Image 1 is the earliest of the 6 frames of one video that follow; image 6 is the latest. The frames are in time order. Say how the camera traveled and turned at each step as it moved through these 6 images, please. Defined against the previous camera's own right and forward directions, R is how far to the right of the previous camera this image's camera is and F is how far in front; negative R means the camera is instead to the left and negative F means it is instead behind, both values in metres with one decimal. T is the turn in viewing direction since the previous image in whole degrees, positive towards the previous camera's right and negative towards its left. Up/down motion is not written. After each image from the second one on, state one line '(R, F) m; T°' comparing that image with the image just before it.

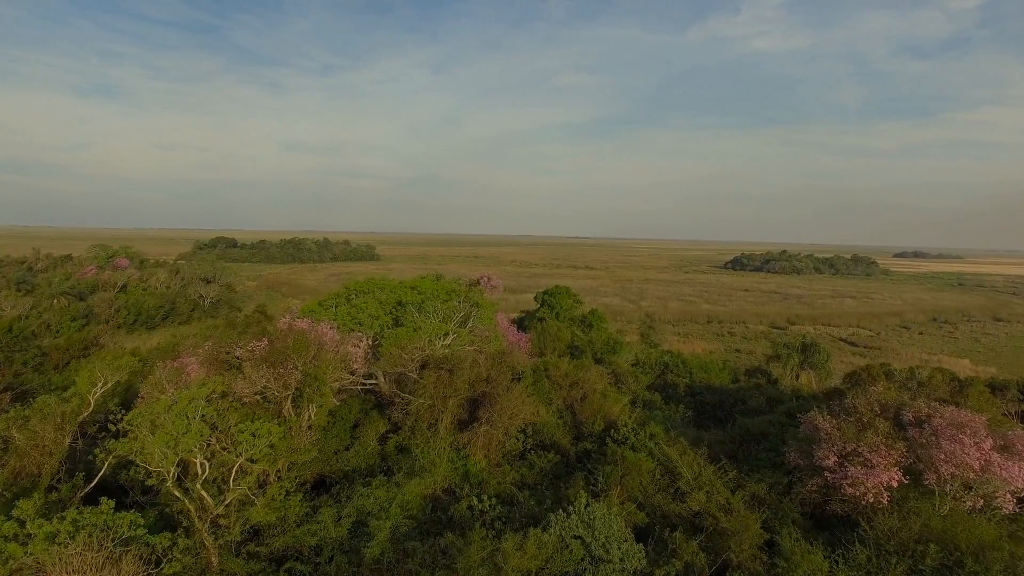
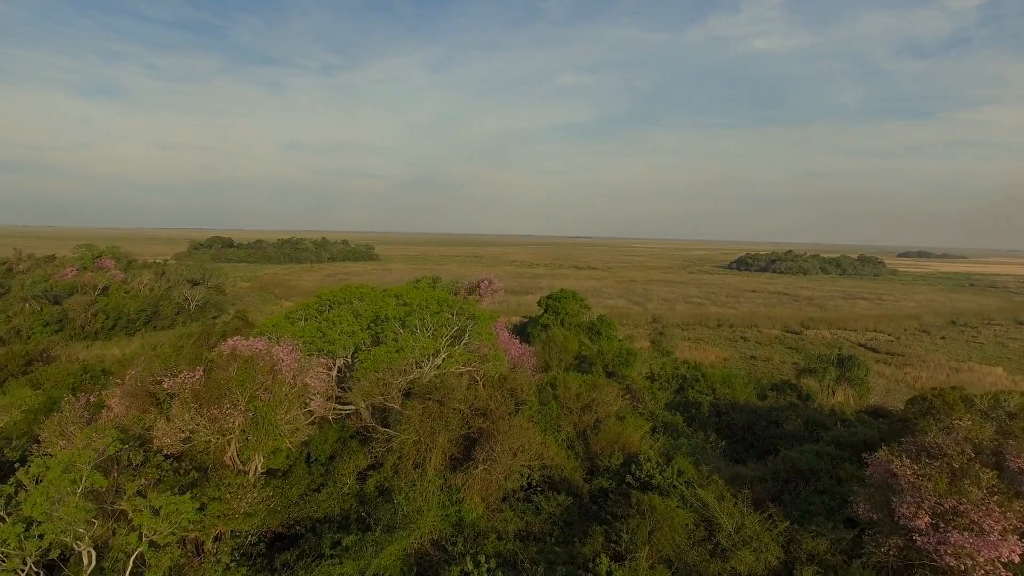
(-0.1, +2.1) m; 0°
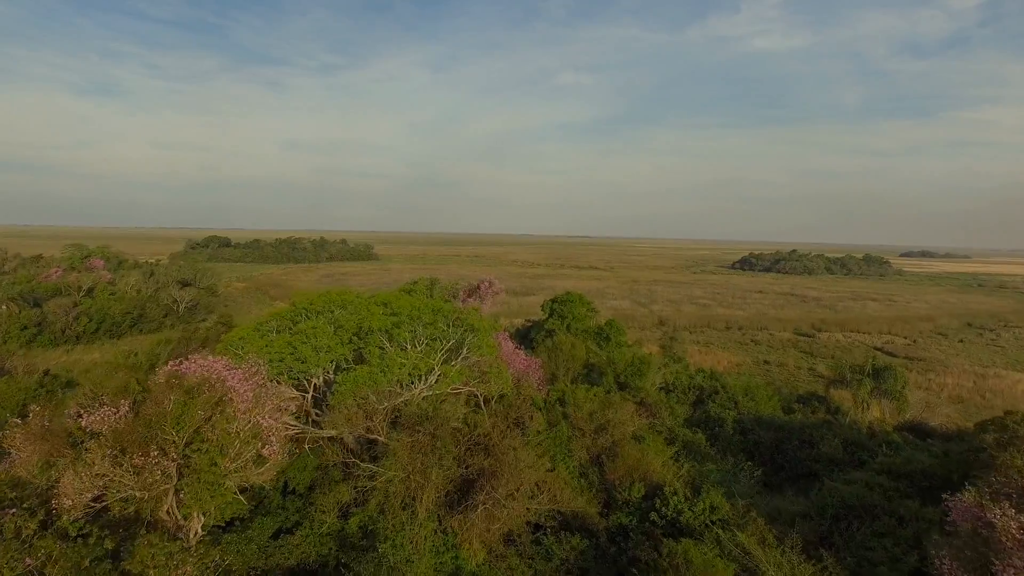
(-0.1, +1.5) m; 0°
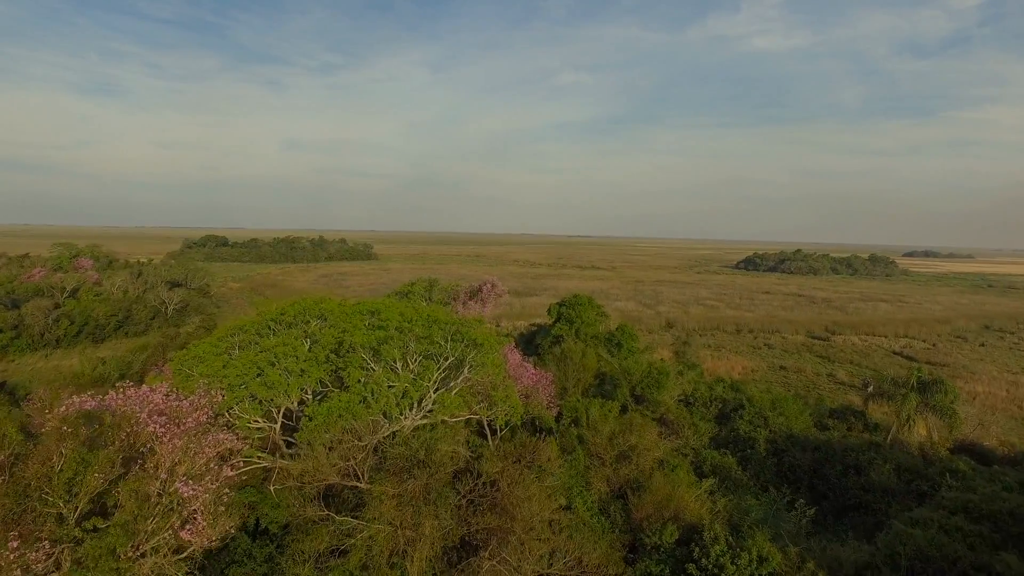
(-0.2, +1.6) m; 0°
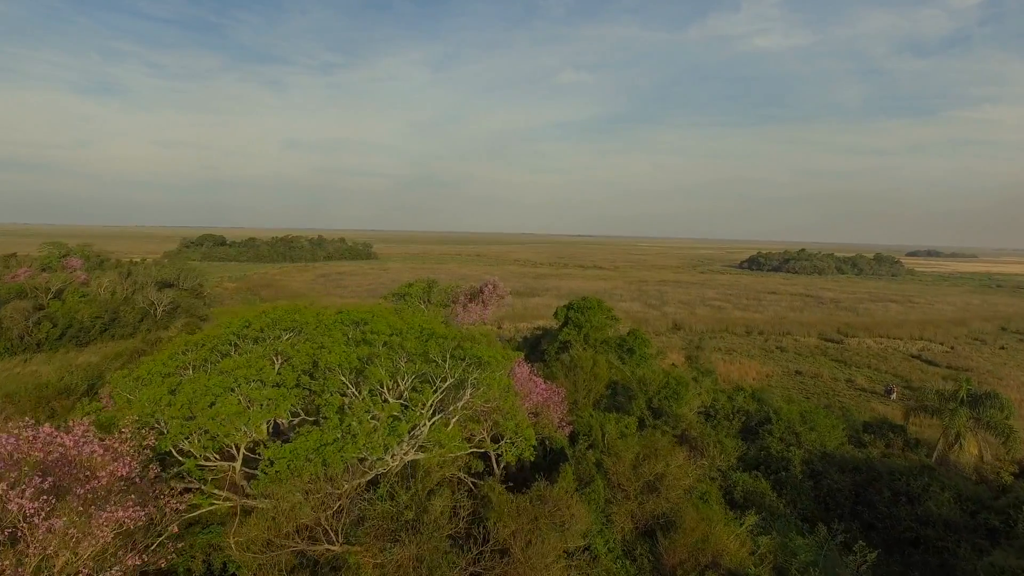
(-0.1, +1.4) m; 0°
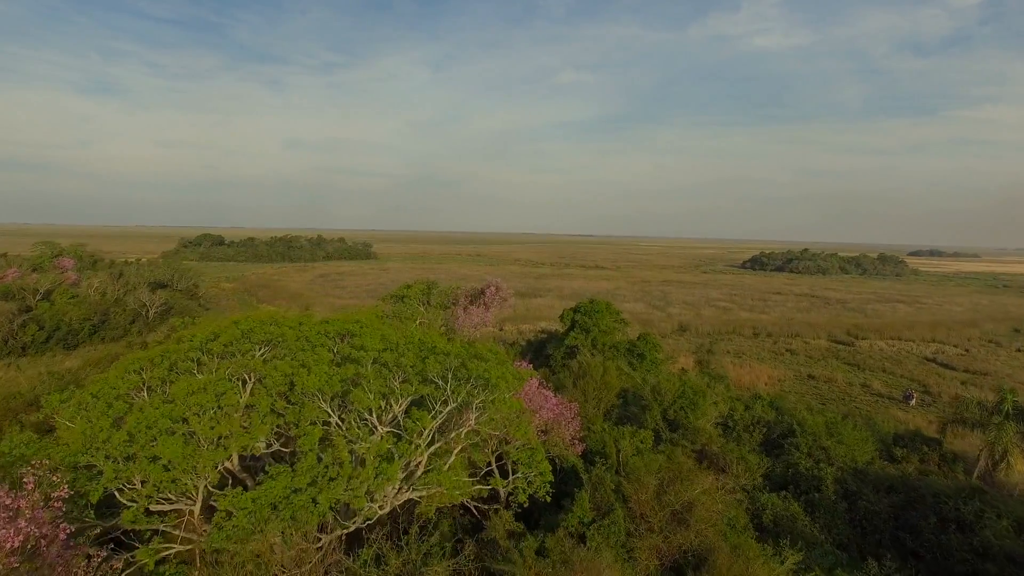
(-0.1, +1.0) m; 0°
